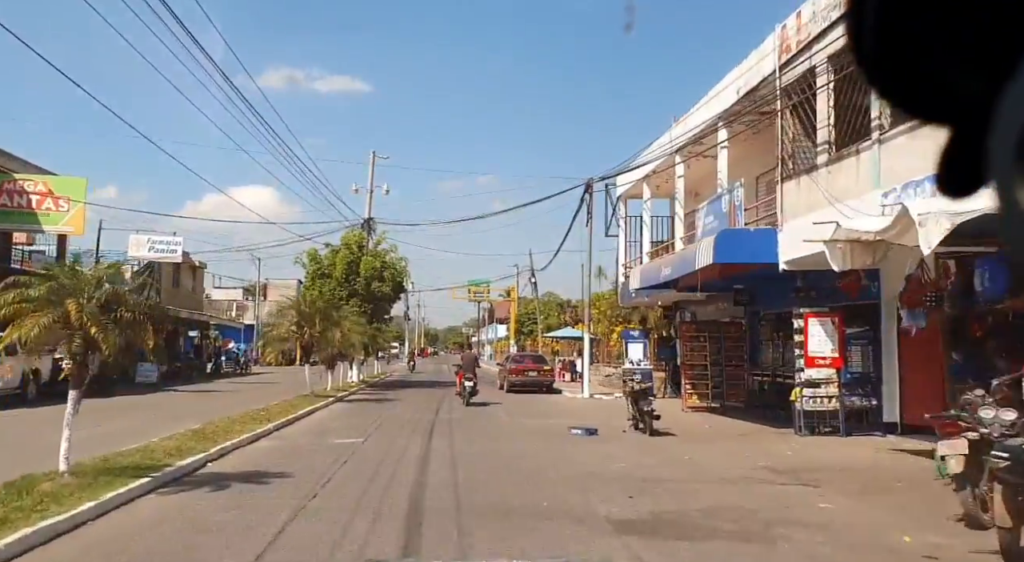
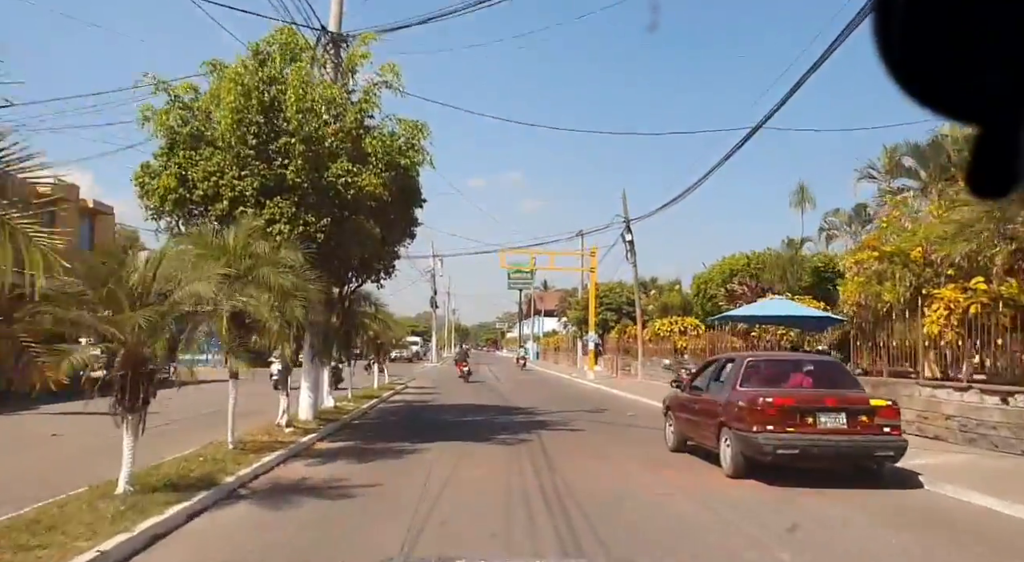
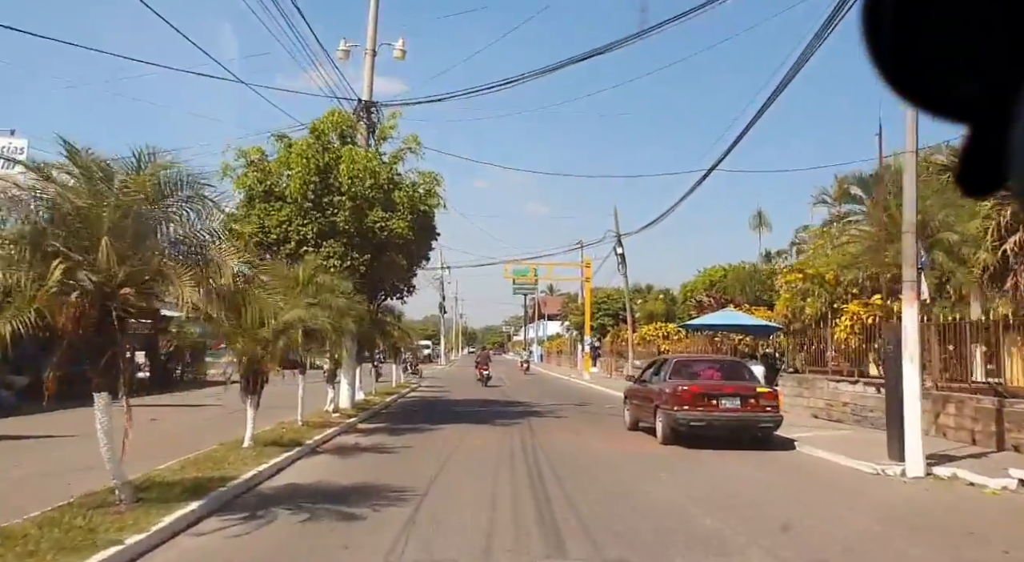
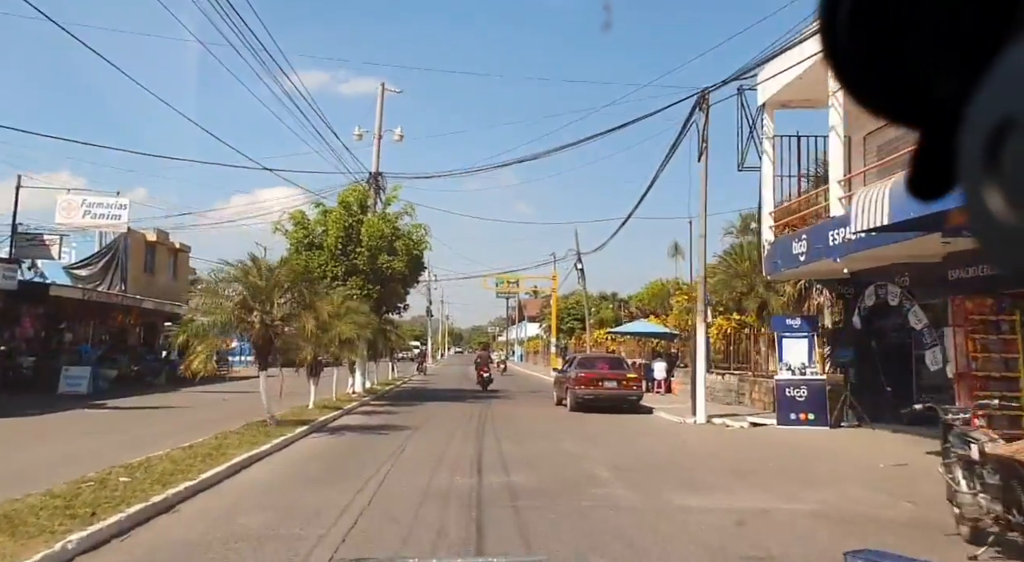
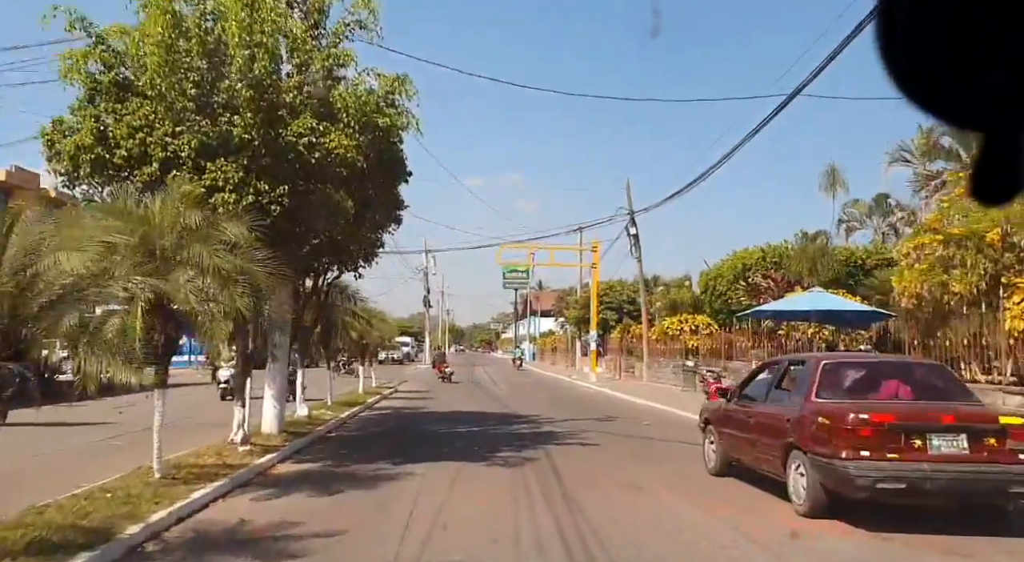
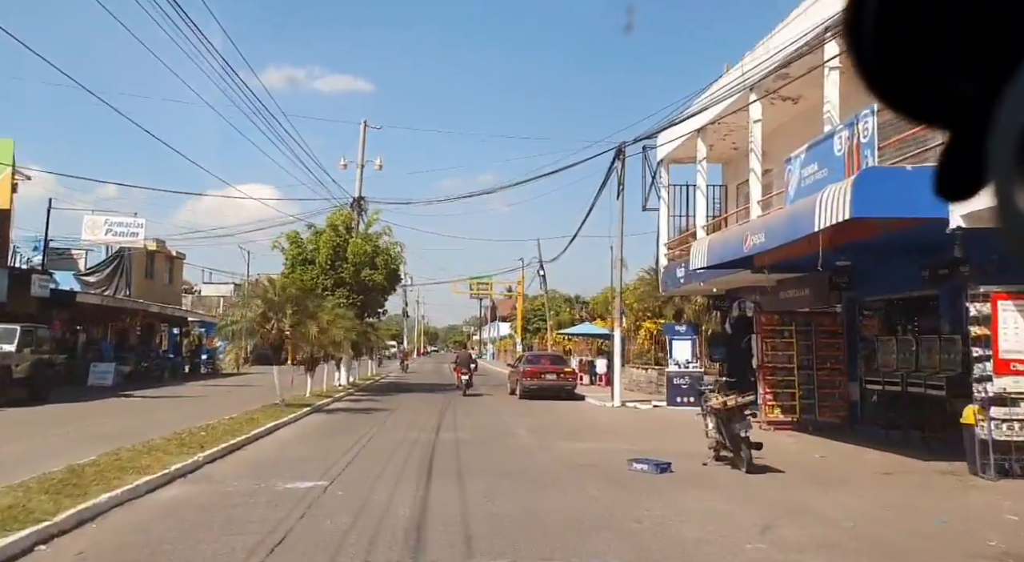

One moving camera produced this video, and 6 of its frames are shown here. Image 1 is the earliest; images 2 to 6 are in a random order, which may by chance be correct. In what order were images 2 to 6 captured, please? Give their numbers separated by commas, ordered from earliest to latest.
6, 4, 3, 2, 5
